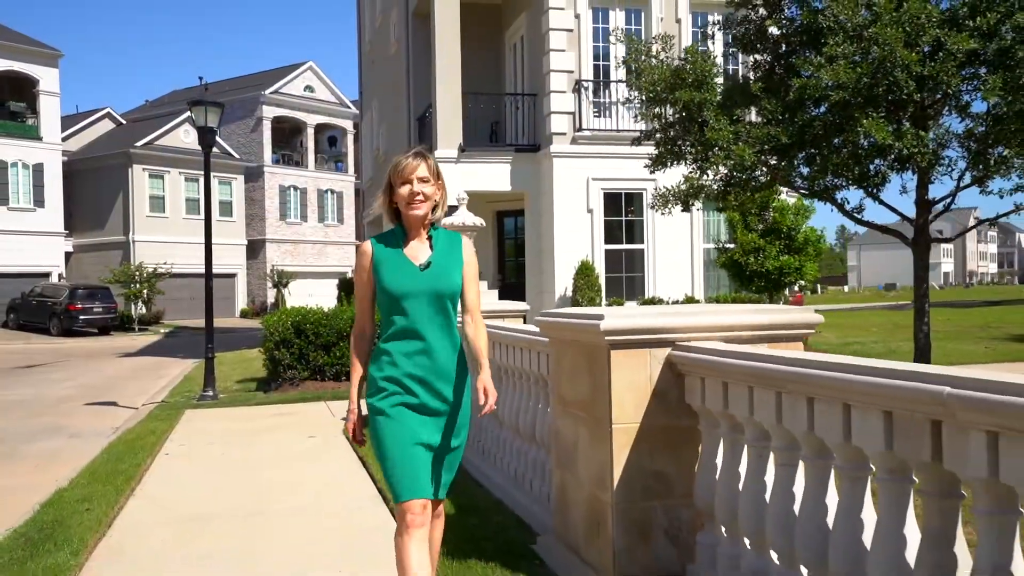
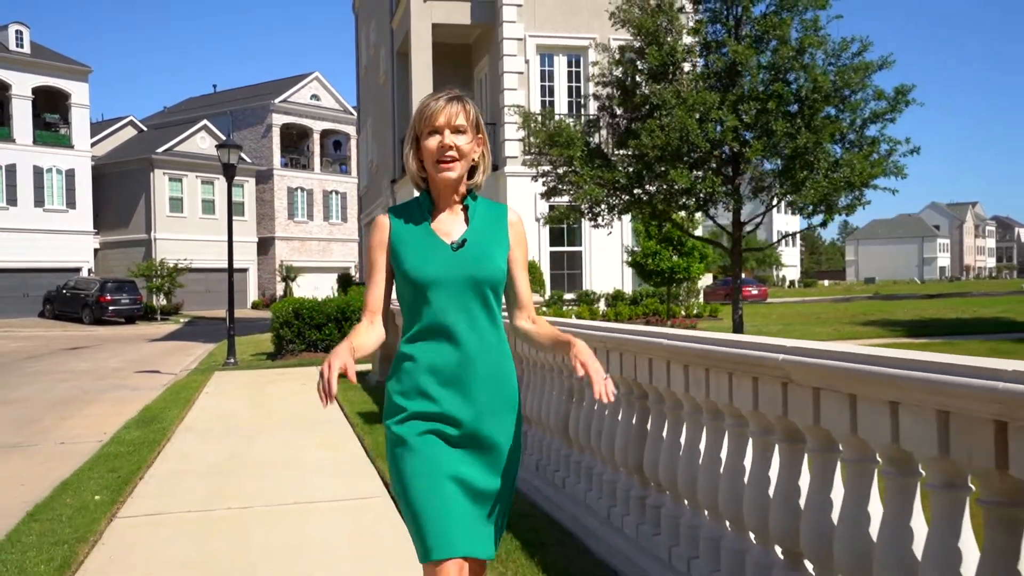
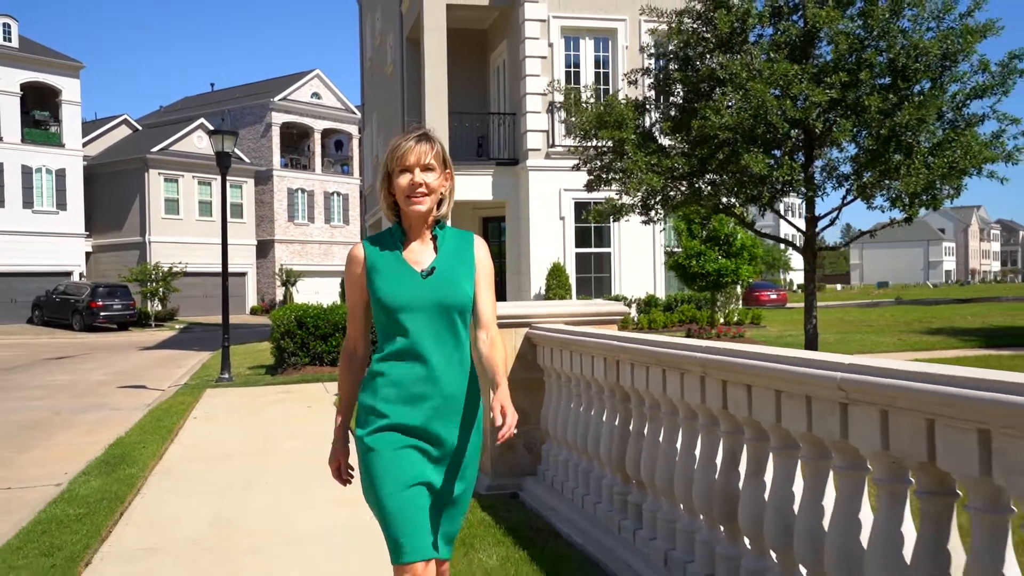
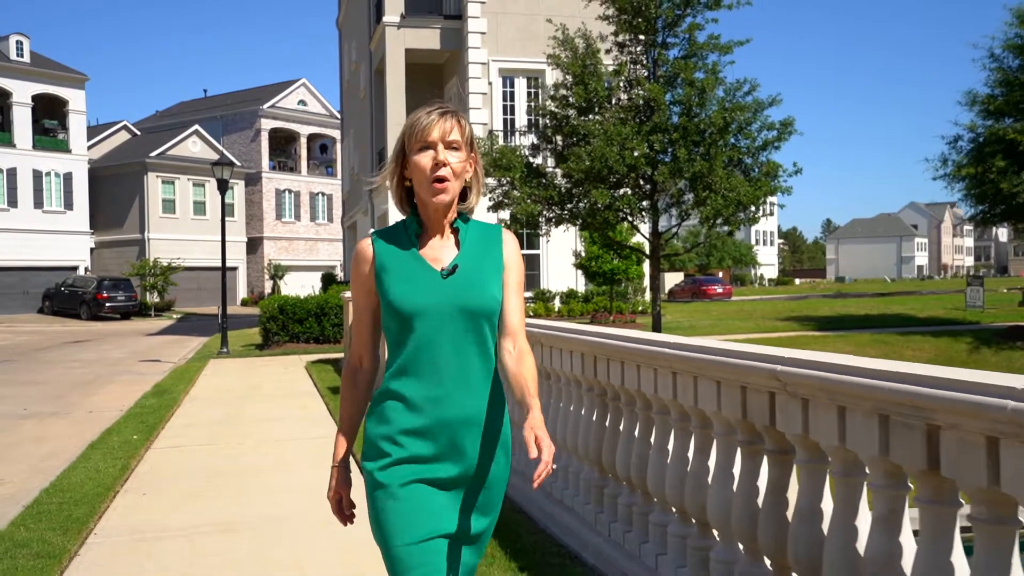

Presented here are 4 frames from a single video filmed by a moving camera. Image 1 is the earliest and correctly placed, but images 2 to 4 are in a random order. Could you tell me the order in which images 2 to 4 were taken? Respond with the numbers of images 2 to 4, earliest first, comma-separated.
3, 2, 4
